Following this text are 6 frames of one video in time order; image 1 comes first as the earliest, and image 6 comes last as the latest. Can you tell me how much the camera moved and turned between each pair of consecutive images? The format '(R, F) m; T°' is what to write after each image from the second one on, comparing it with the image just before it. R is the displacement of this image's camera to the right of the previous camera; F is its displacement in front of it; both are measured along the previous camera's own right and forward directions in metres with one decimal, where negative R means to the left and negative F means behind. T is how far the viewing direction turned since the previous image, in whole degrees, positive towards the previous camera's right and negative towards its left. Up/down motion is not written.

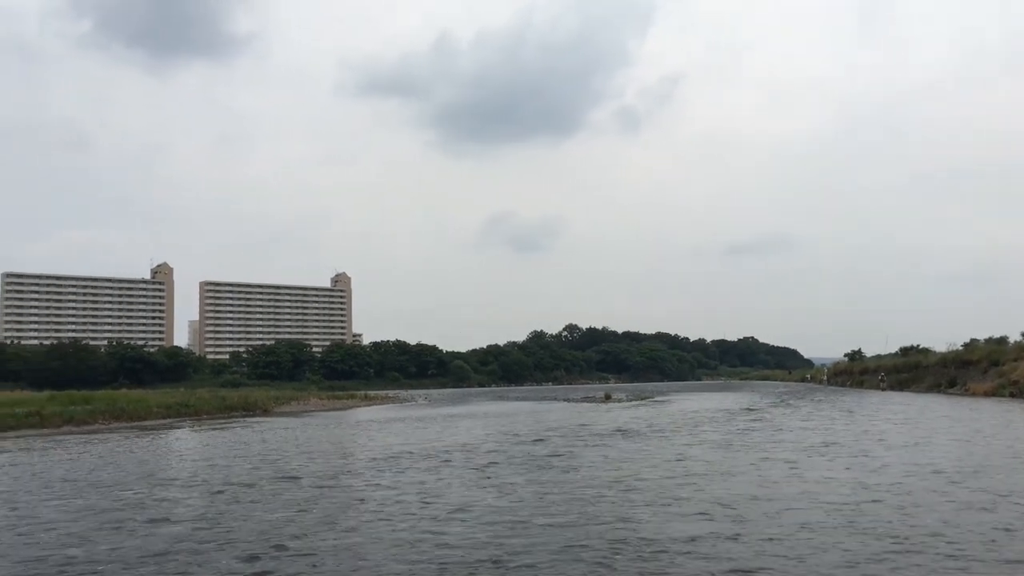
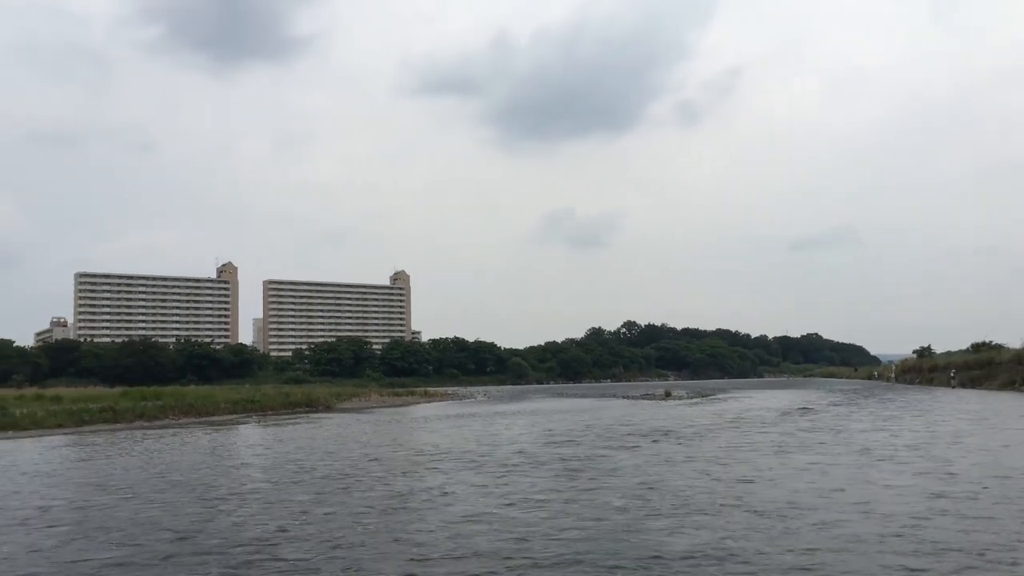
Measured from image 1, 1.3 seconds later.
(+0.2, +0.5) m; -4°
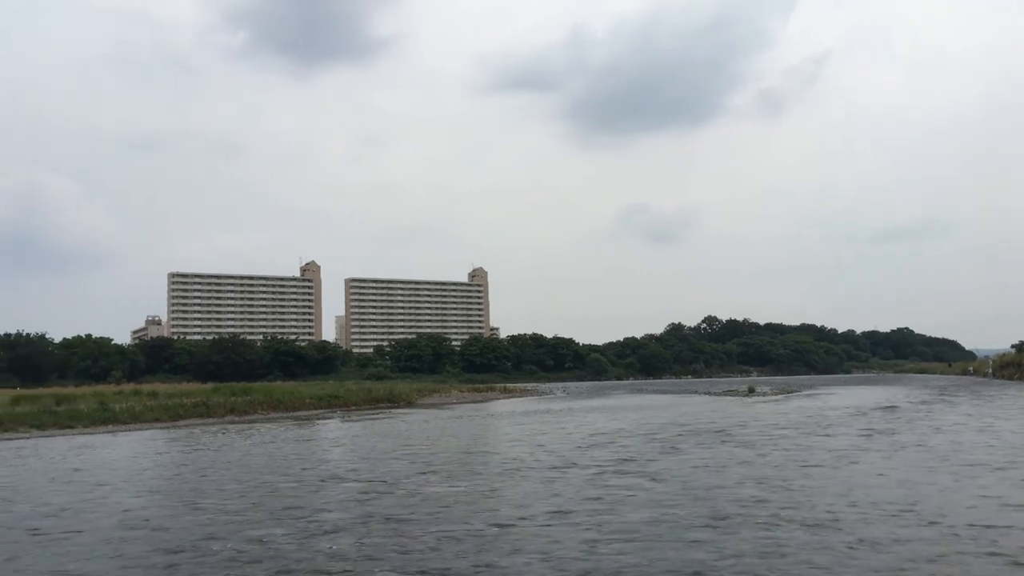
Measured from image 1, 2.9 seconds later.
(+0.4, +0.7) m; -5°
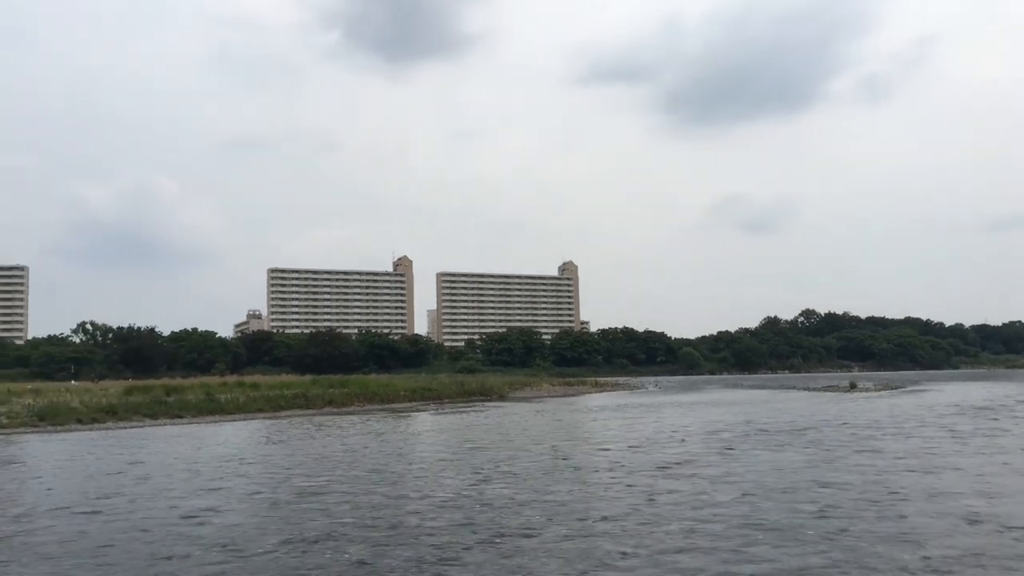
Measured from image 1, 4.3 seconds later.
(+0.3, +0.6) m; -6°
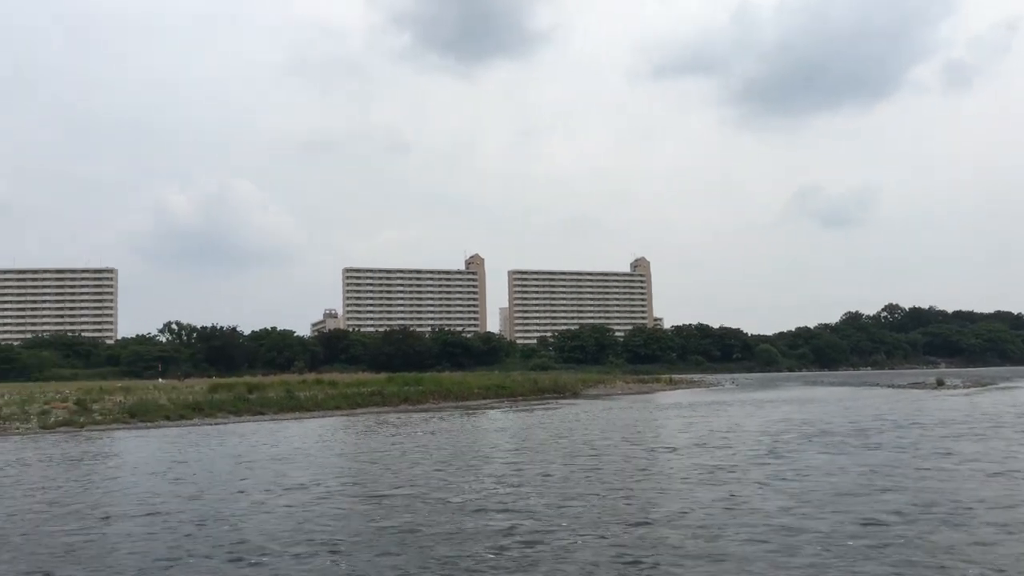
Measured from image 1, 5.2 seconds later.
(+0.6, +0.7) m; -5°
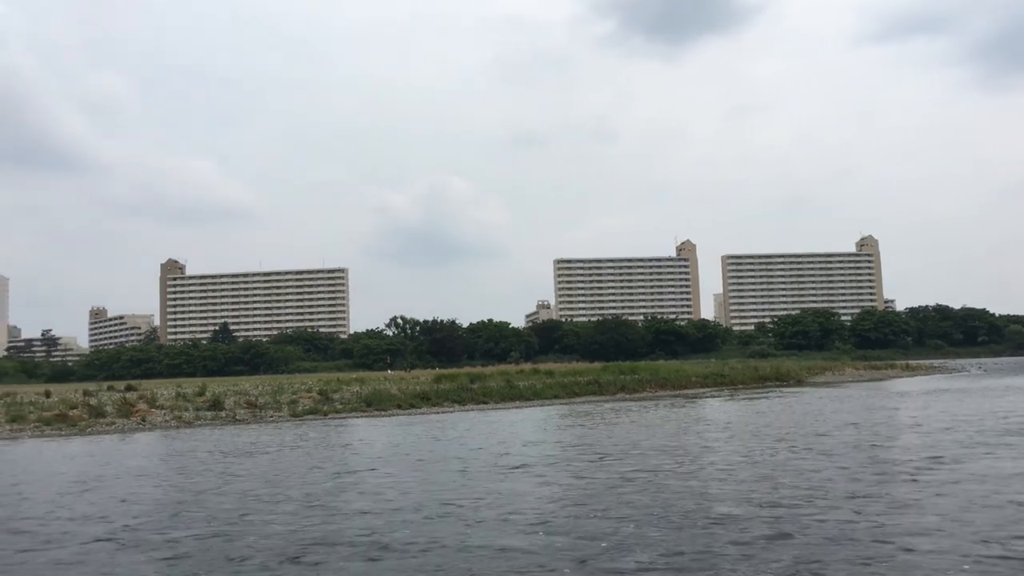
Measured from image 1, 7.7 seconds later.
(+0.9, +1.4) m; -14°
